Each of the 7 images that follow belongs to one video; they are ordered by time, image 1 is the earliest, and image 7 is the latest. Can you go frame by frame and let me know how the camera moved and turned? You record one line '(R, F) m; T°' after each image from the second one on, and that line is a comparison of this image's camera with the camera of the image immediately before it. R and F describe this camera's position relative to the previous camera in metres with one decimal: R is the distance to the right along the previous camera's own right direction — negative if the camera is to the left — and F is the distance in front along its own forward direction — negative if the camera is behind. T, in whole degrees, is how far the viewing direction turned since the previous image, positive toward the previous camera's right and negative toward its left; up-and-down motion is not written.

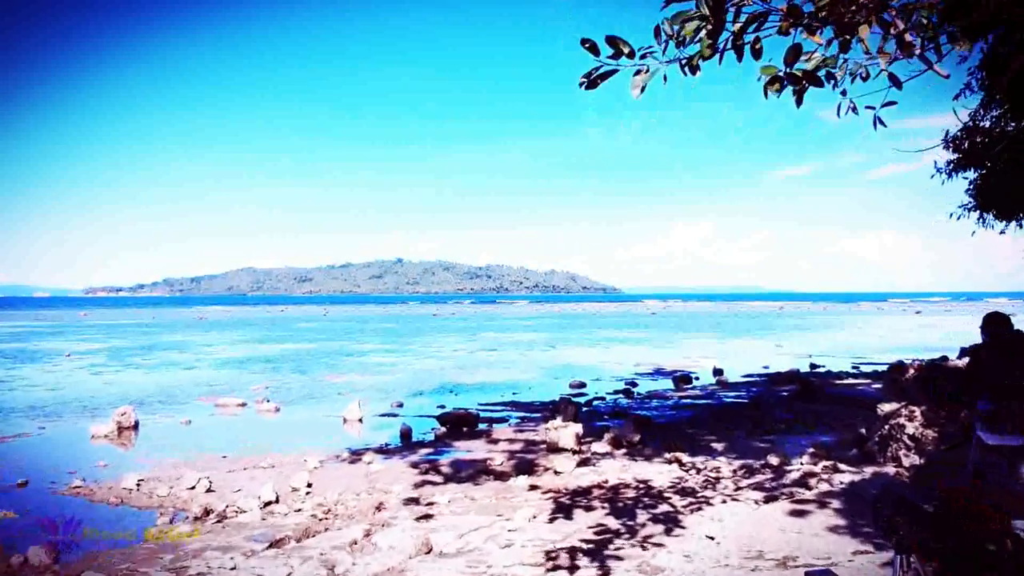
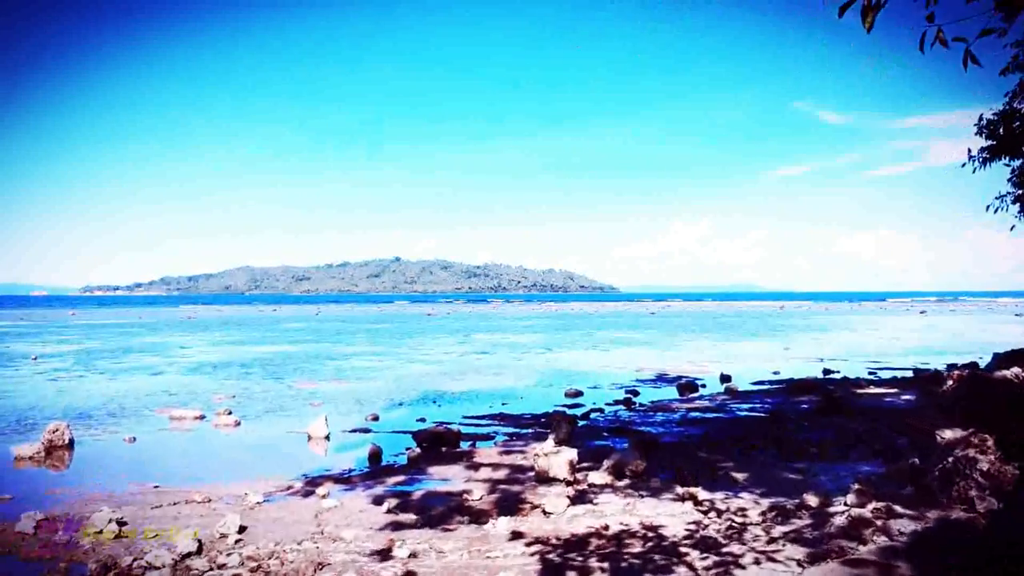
(+0.3, +2.4) m; 0°
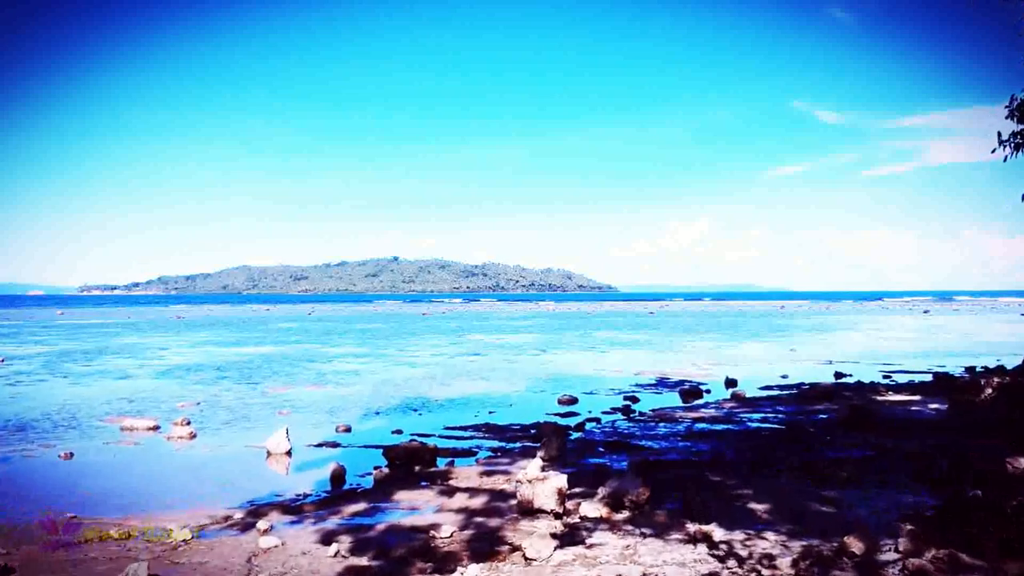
(+0.4, +2.0) m; 0°
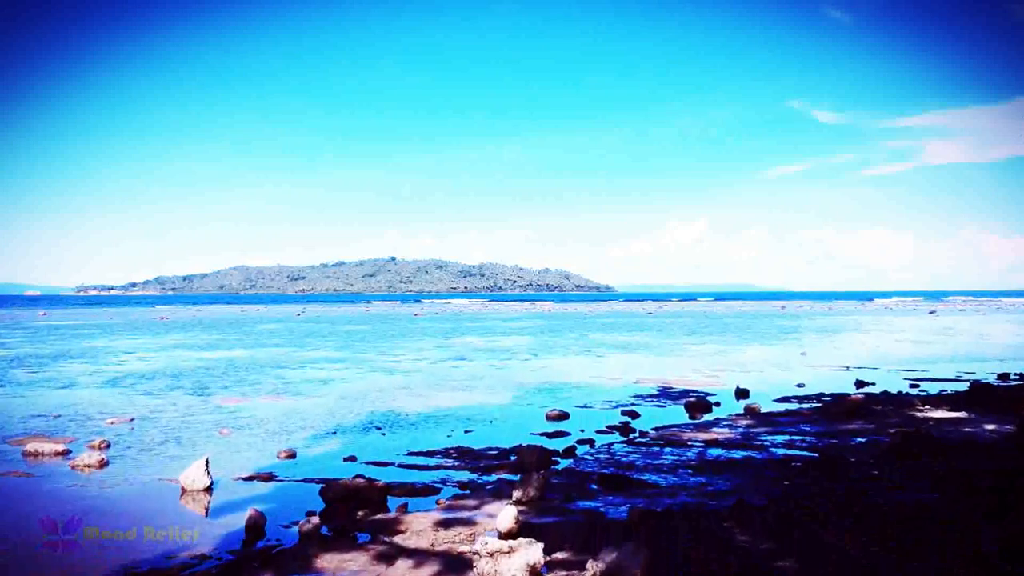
(+0.5, +3.0) m; 0°
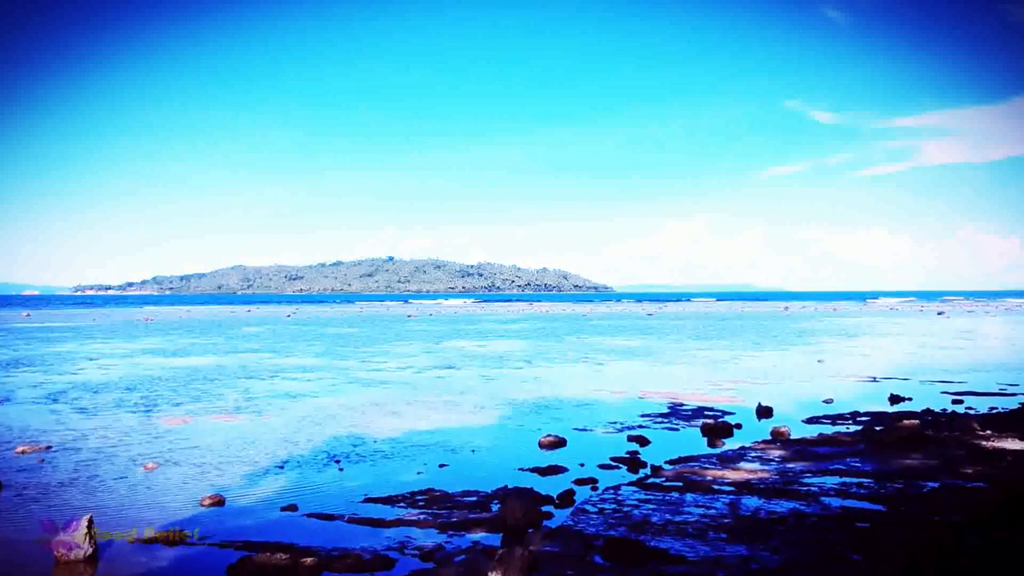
(+0.3, +3.1) m; 0°
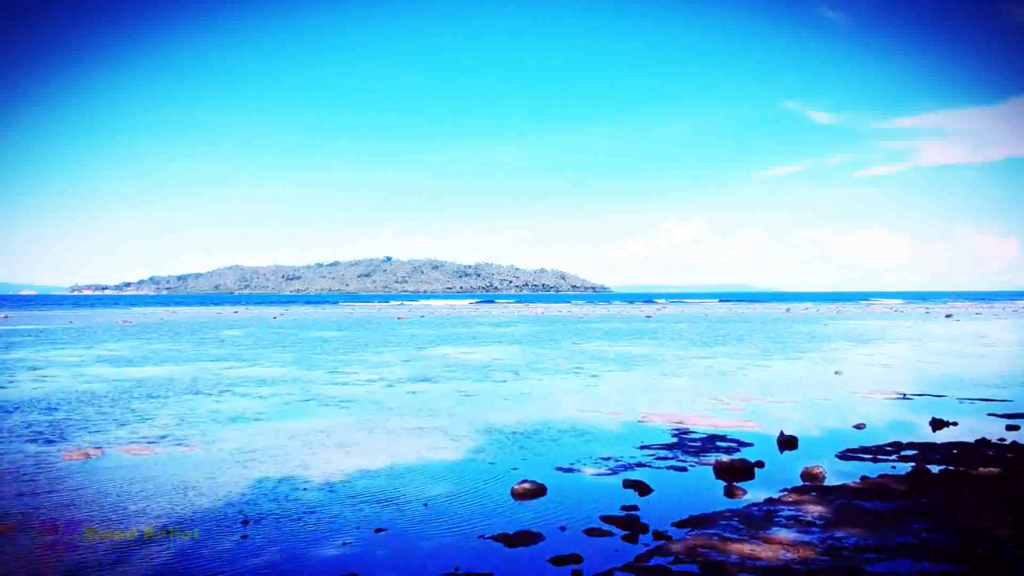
(+0.7, +3.5) m; 0°
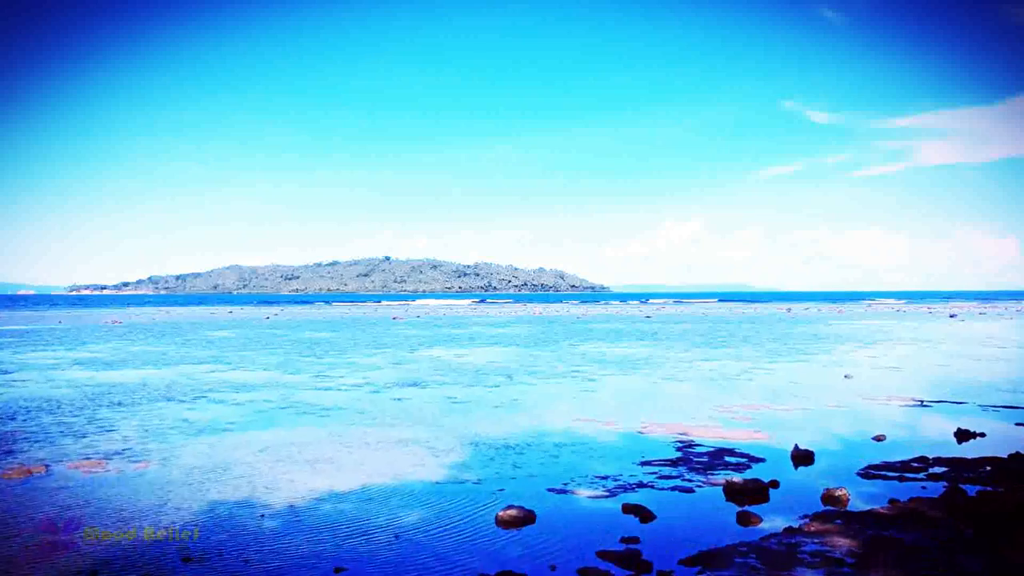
(+0.3, +1.6) m; 0°
